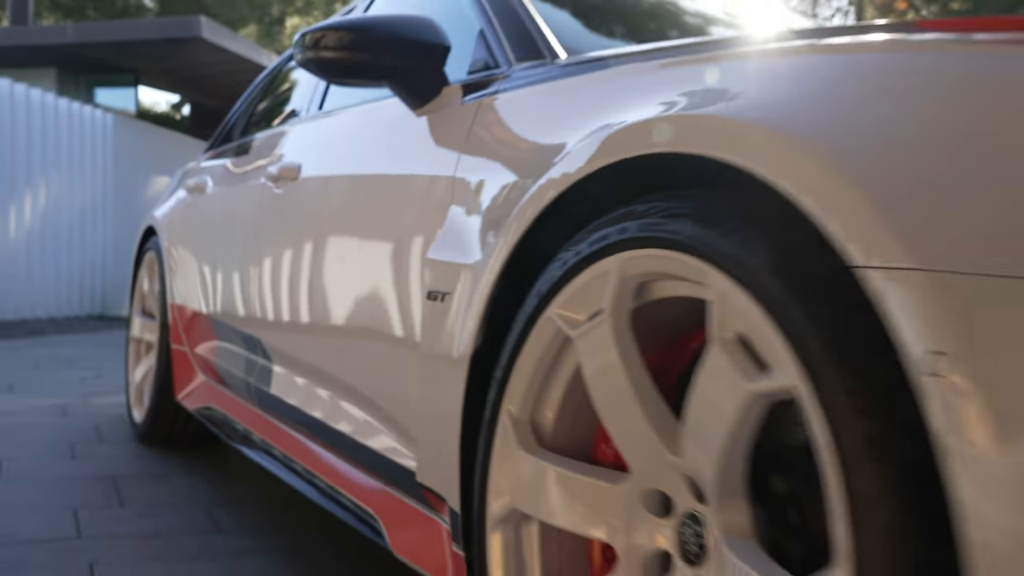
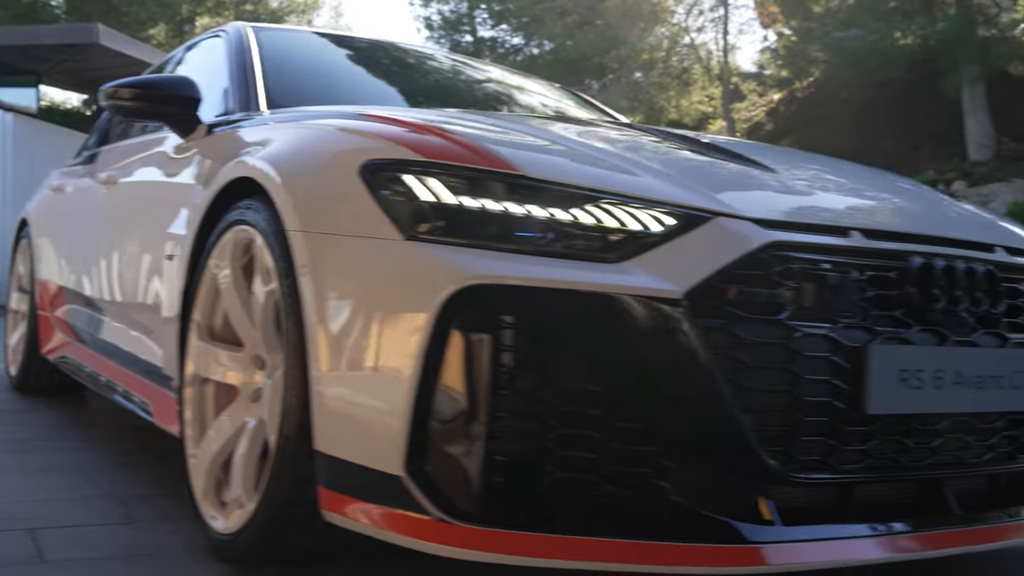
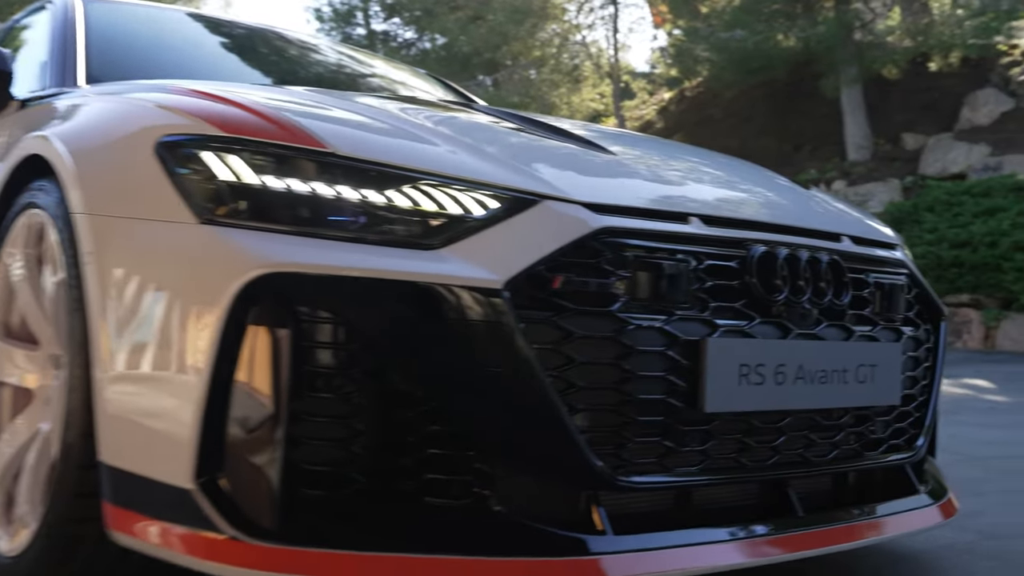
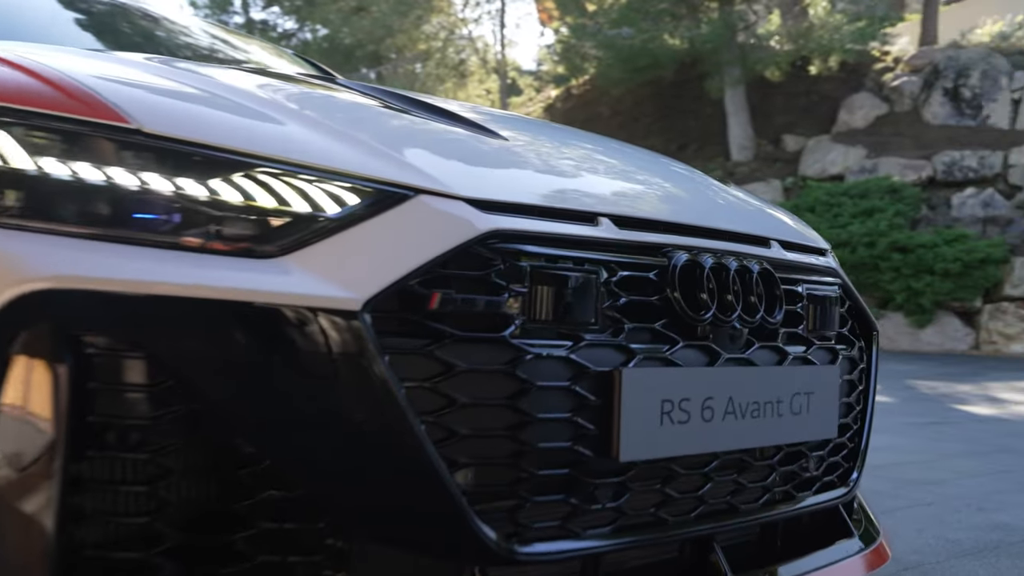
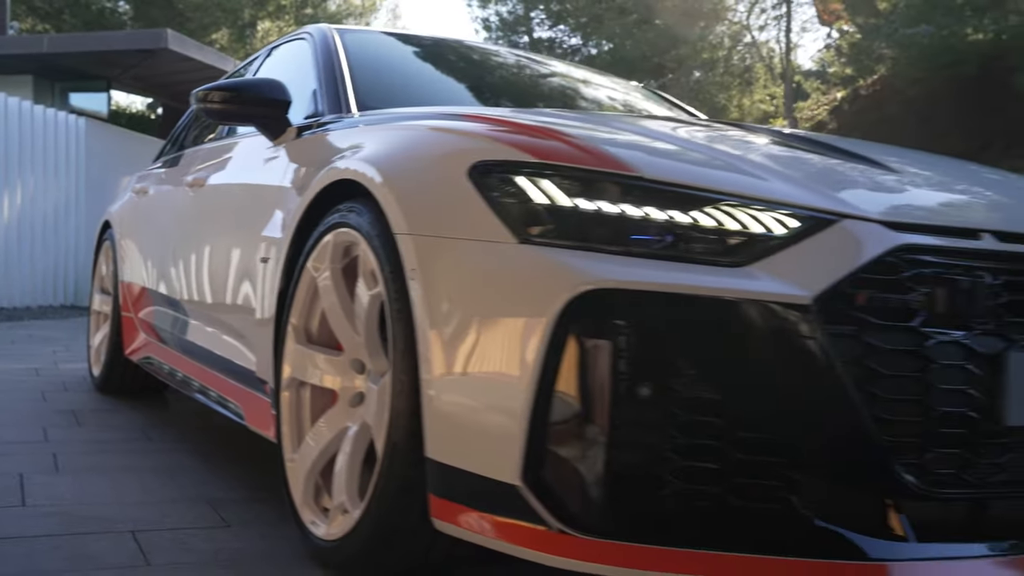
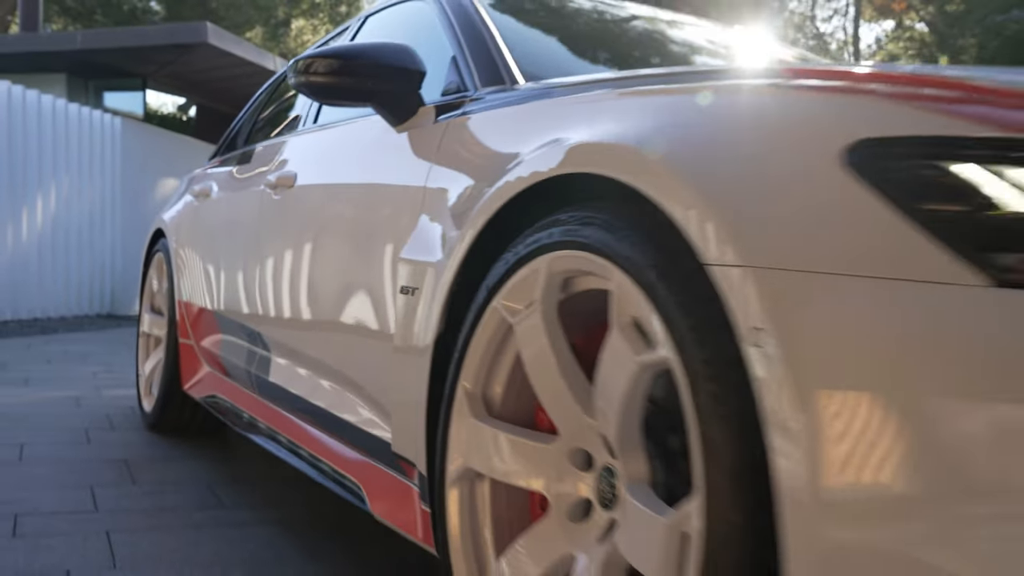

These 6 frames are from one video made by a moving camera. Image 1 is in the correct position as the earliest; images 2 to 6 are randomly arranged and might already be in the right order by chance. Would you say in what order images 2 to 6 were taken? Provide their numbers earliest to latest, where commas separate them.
6, 5, 2, 3, 4
